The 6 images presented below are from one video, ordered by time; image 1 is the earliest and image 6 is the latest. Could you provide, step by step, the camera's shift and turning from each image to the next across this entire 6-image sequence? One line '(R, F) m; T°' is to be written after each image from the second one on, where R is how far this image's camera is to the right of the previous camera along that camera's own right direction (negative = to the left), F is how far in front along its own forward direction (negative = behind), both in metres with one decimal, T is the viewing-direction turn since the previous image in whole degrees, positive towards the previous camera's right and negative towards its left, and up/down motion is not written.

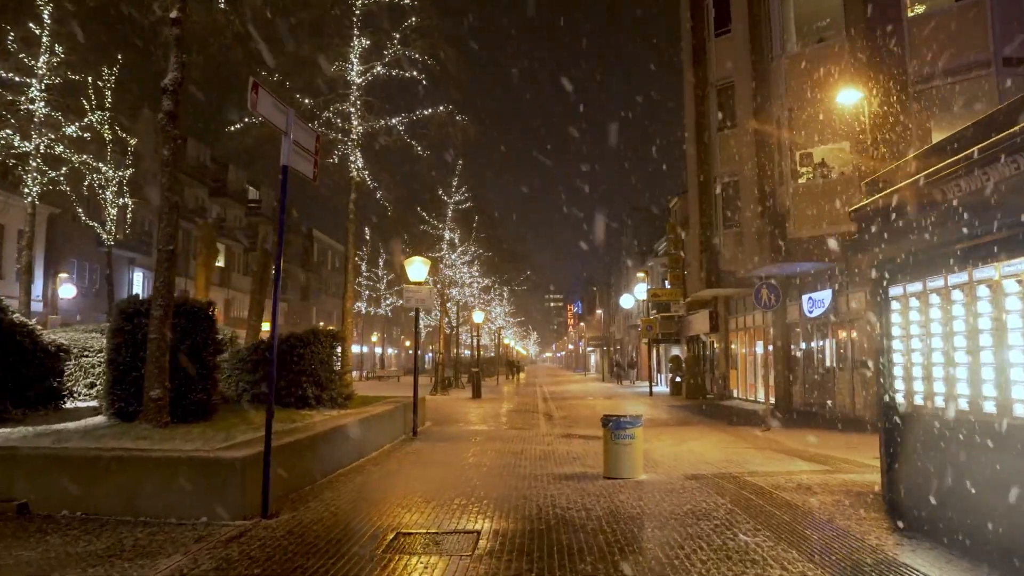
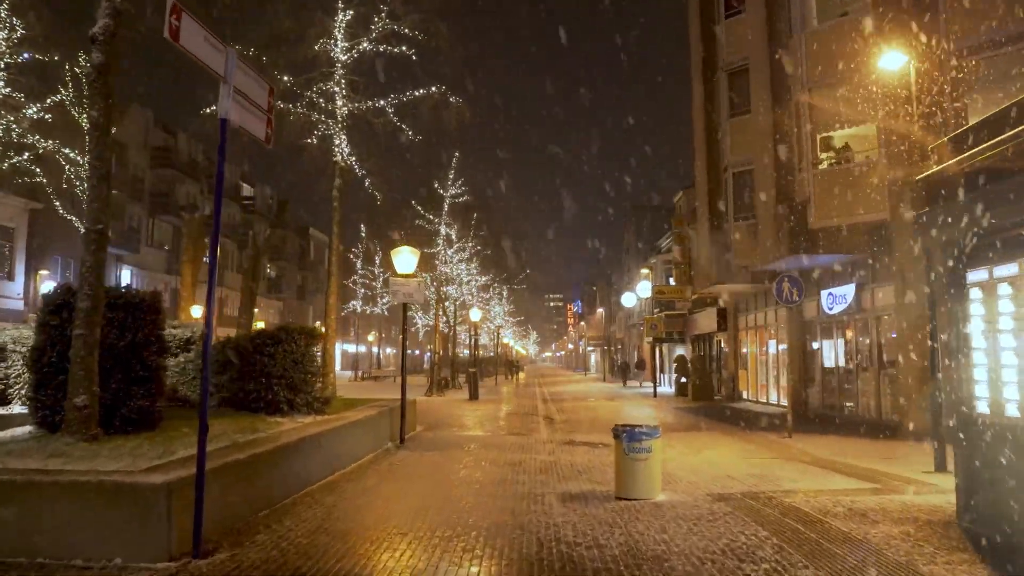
(0.0, +1.5) m; 0°
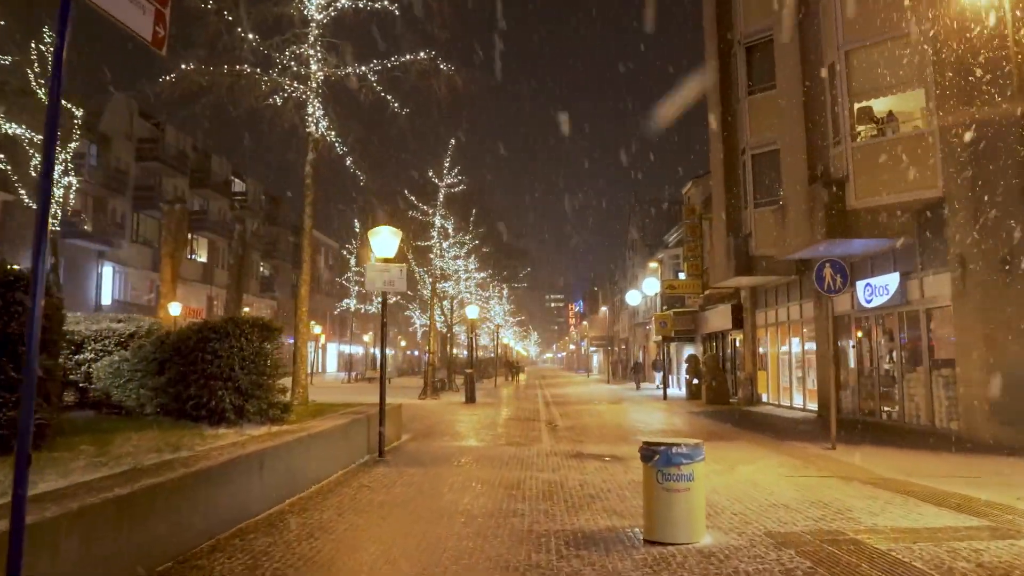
(+0.1, +2.2) m; 0°
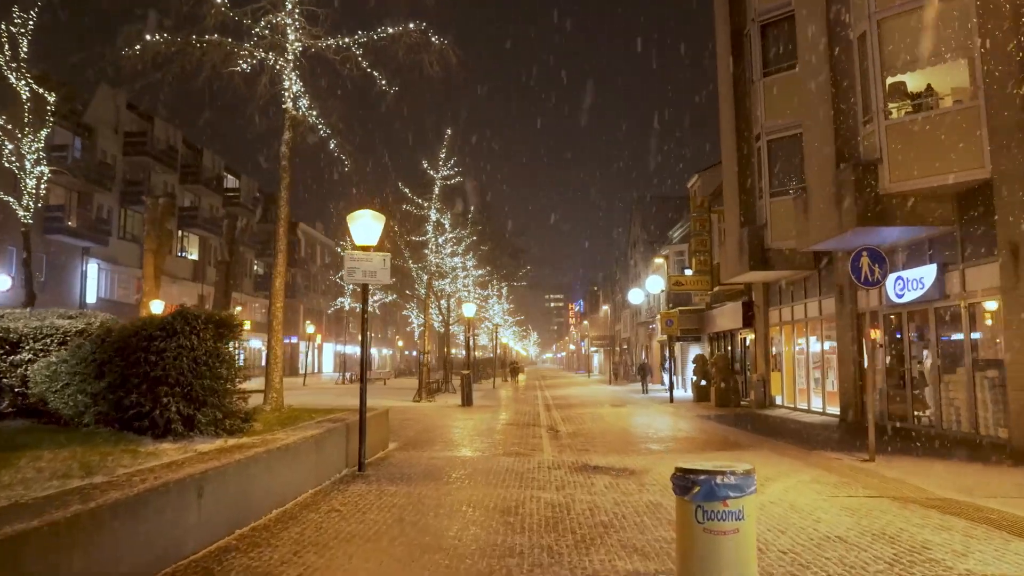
(0.0, +1.5) m; 0°
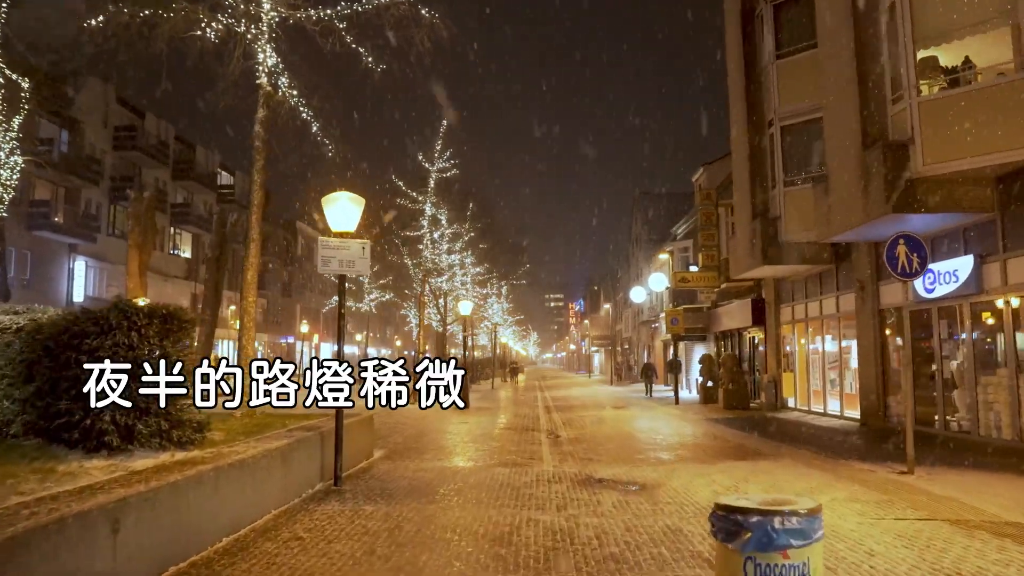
(+0.1, +1.2) m; 0°
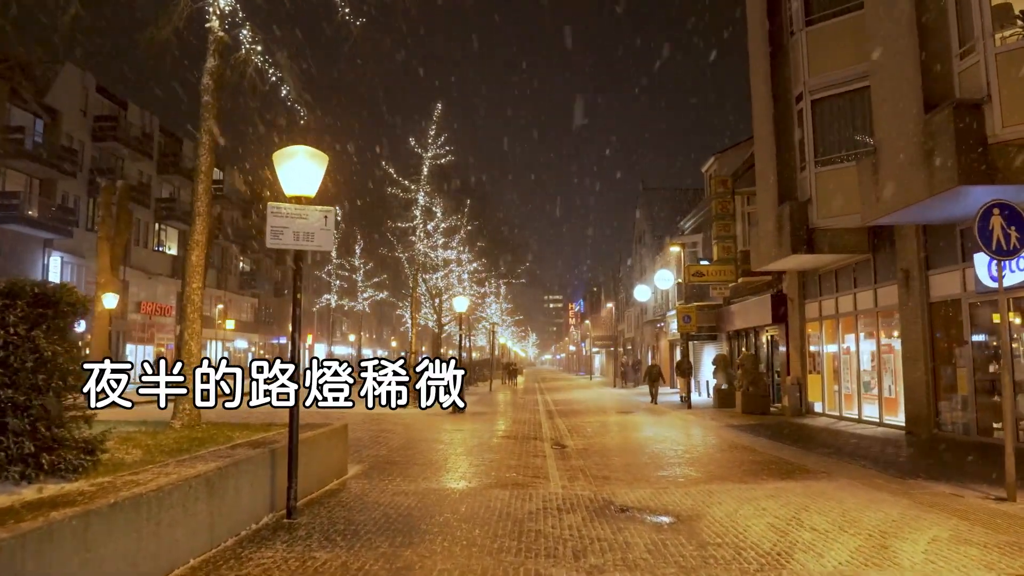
(0.0, +2.1) m; 0°
